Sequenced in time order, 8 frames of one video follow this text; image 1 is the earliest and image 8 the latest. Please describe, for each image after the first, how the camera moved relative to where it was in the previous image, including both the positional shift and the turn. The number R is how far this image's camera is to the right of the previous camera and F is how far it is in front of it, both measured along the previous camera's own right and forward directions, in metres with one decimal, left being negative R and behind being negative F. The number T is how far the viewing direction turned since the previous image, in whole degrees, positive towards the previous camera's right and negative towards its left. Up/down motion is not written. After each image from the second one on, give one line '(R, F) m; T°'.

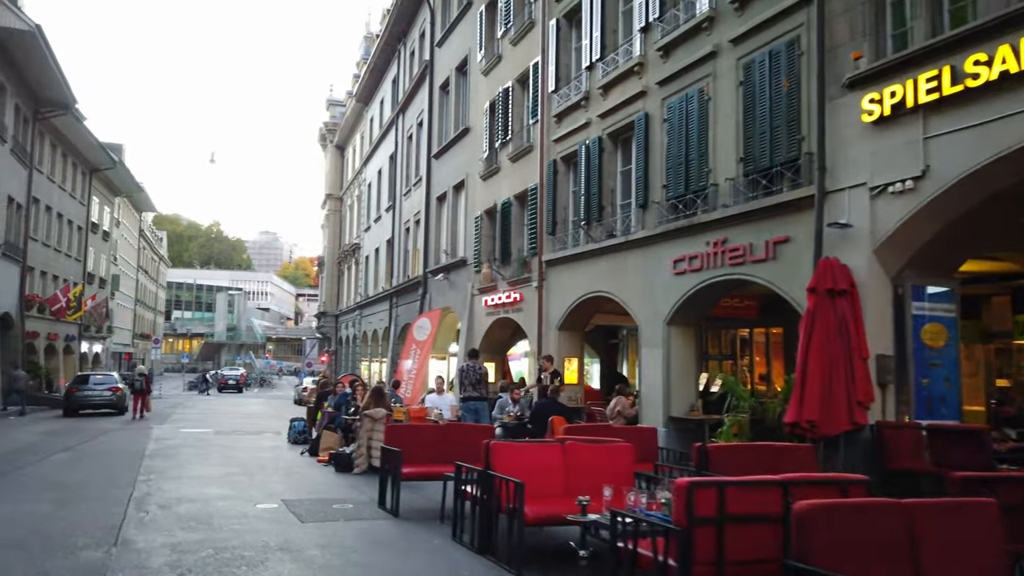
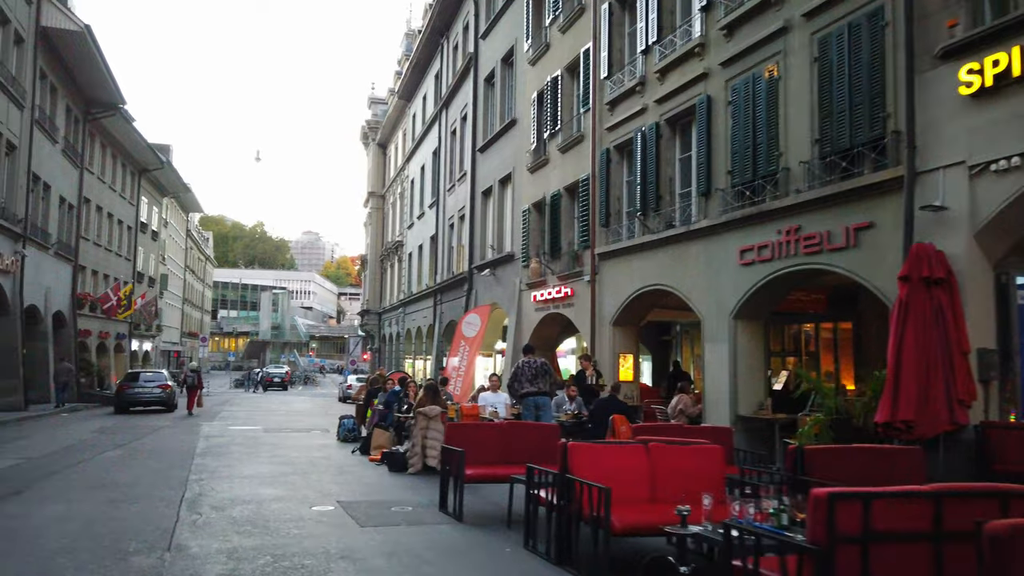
(-0.3, +0.6) m; -3°
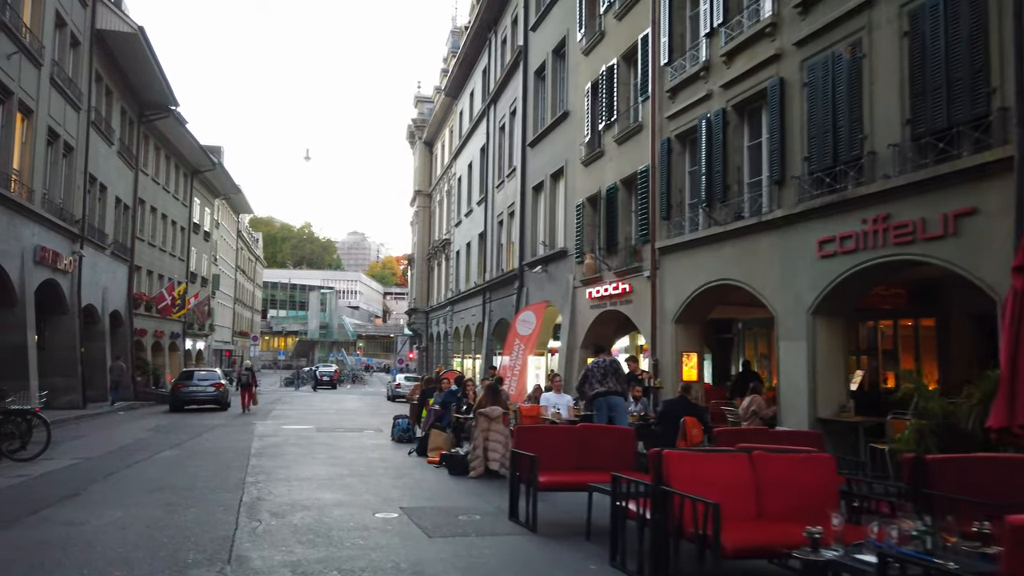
(-0.3, +0.6) m; -3°
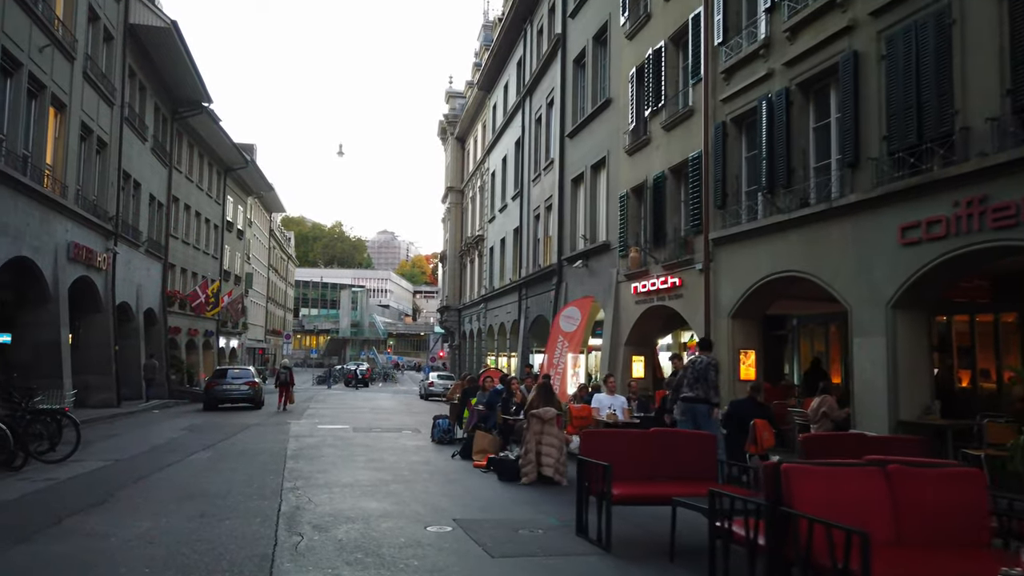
(-0.4, +0.9) m; -2°
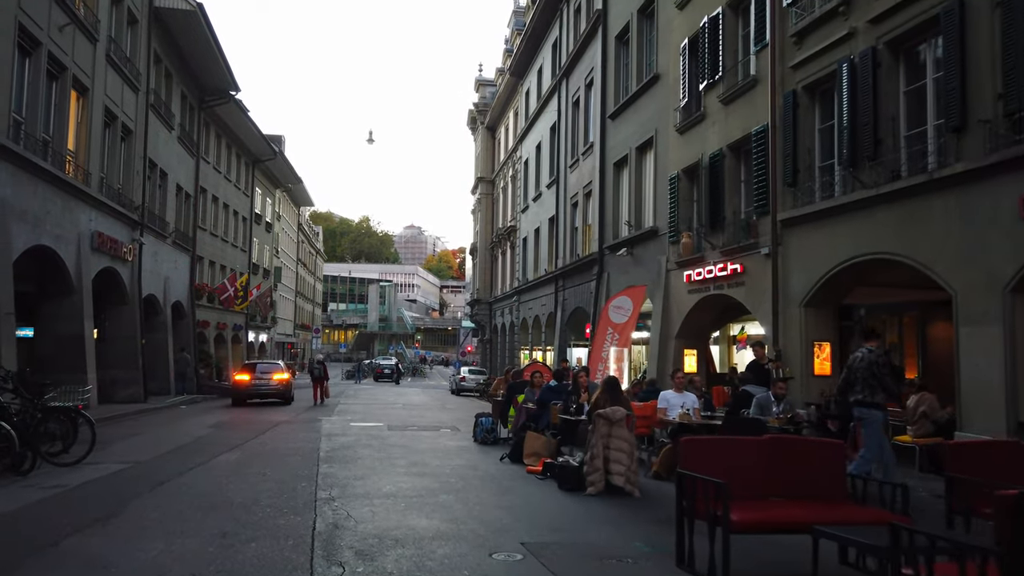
(-0.5, +1.3) m; -2°
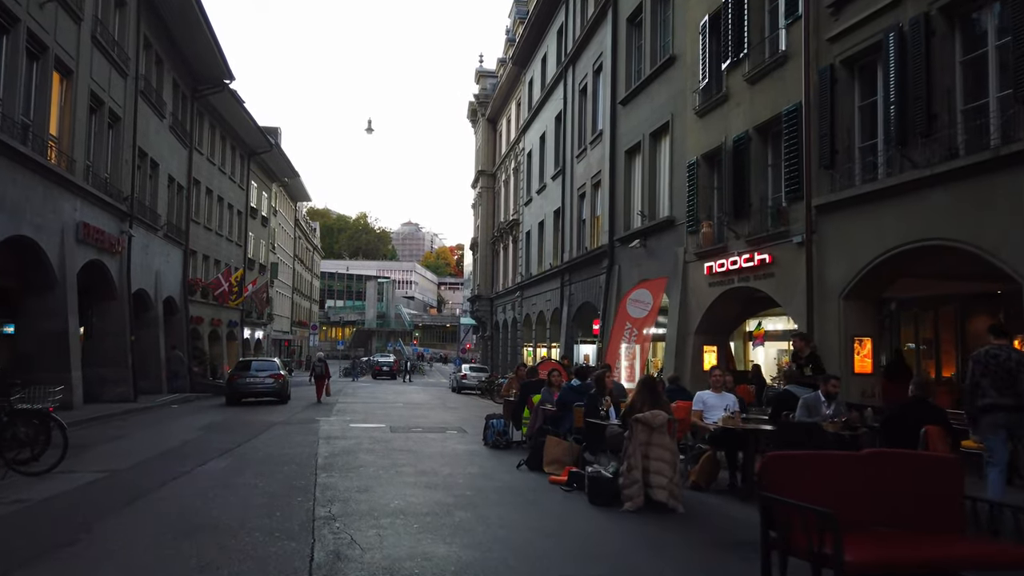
(-0.3, +1.2) m; 0°
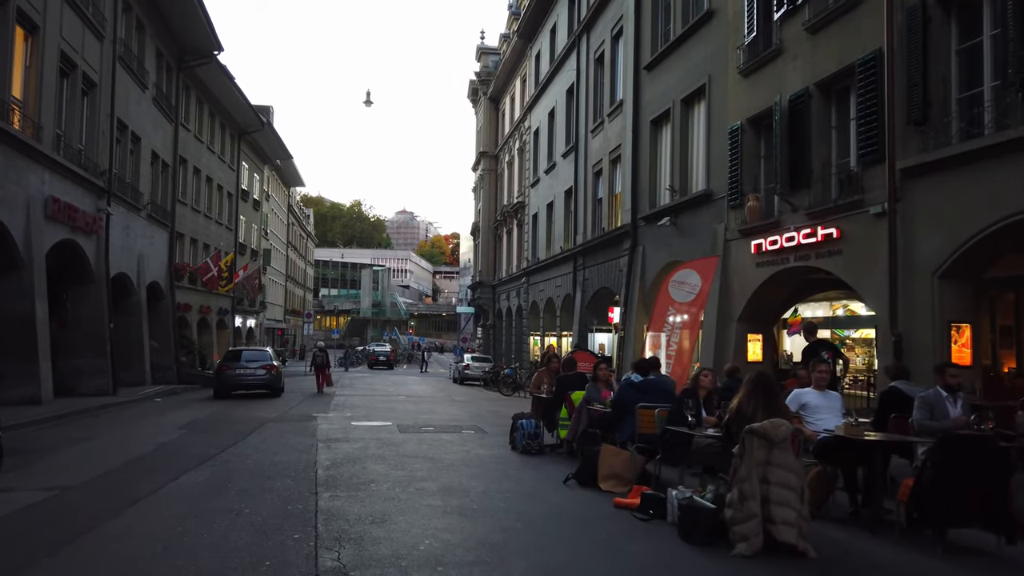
(-0.6, +2.1) m; 0°
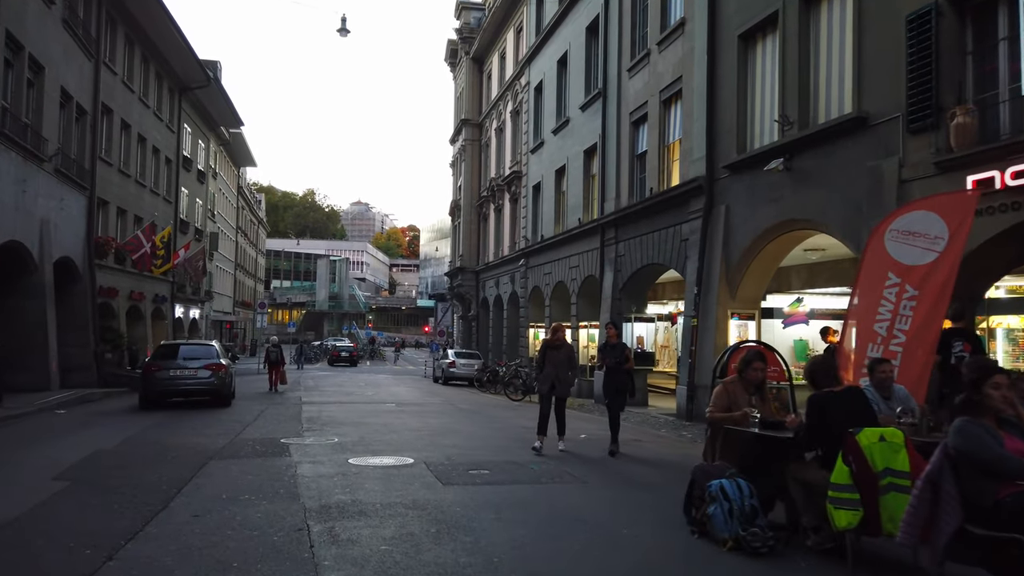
(-1.9, +6.1) m; +3°
